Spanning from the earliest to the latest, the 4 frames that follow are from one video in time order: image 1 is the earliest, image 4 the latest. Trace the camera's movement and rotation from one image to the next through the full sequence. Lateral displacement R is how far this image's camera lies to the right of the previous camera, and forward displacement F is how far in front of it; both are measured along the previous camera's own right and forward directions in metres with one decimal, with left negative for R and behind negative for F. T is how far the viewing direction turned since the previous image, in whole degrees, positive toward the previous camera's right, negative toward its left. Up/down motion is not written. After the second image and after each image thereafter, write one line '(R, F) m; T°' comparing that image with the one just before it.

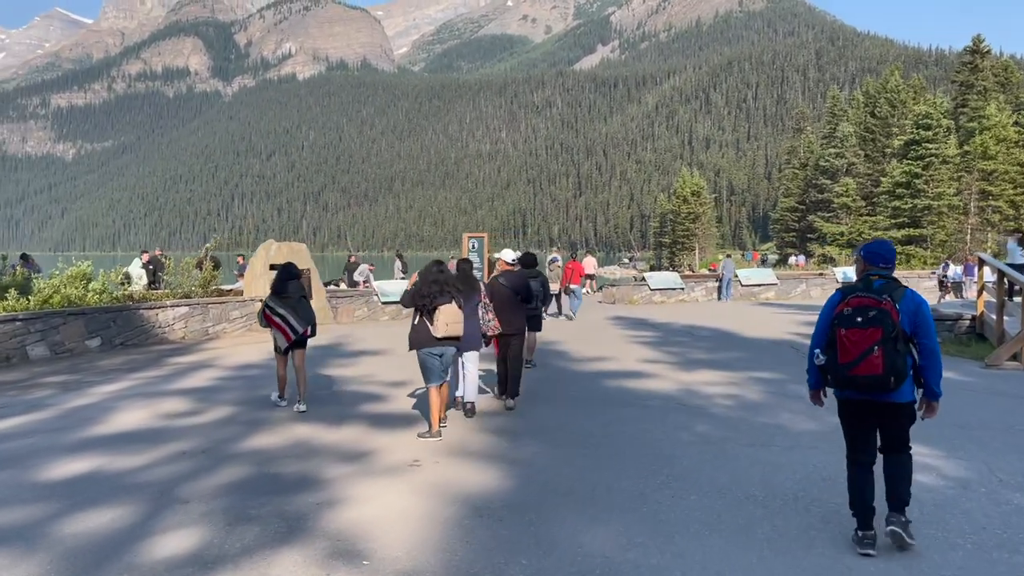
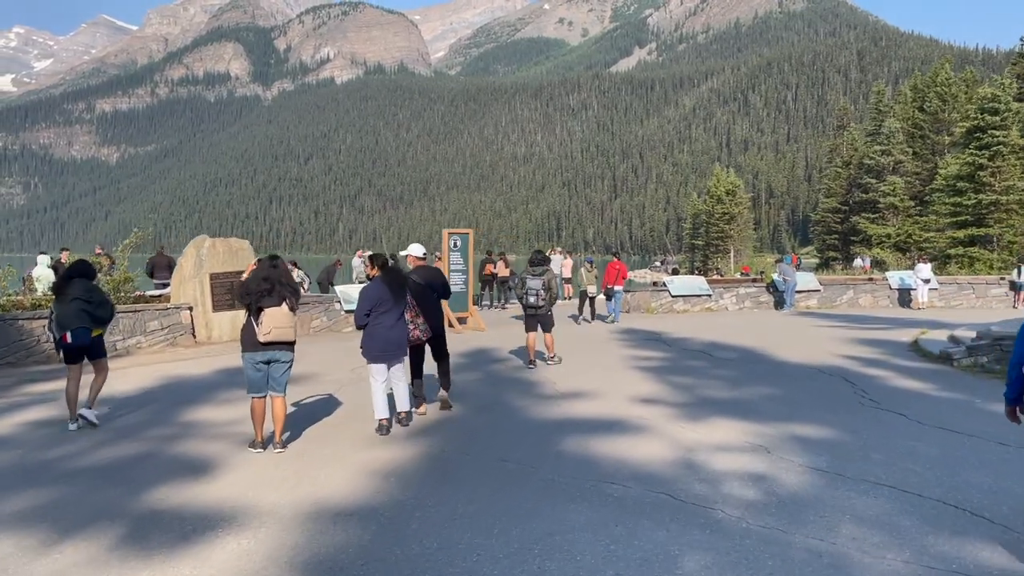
(+1.0, +3.3) m; -2°
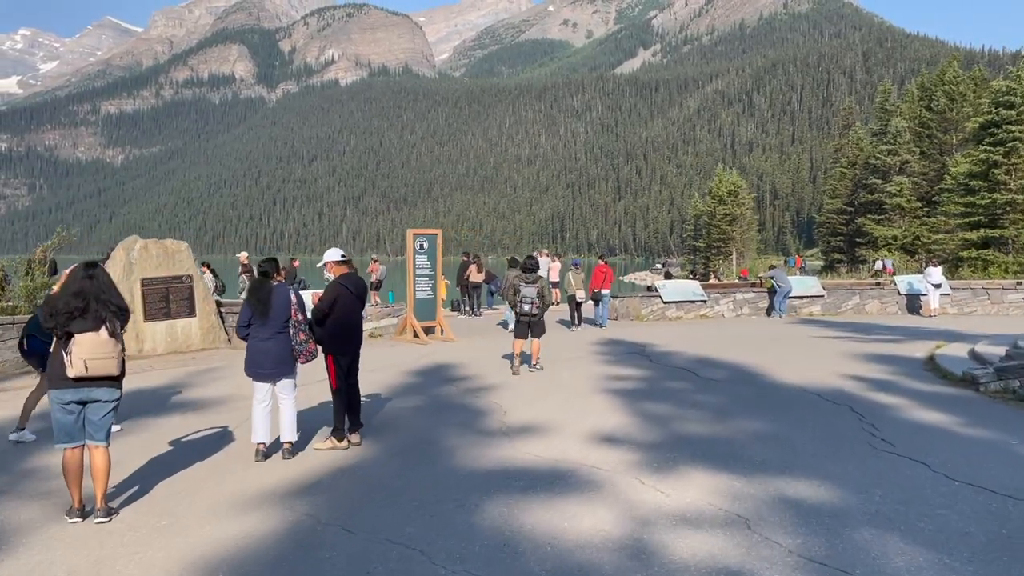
(+0.6, +1.6) m; 0°
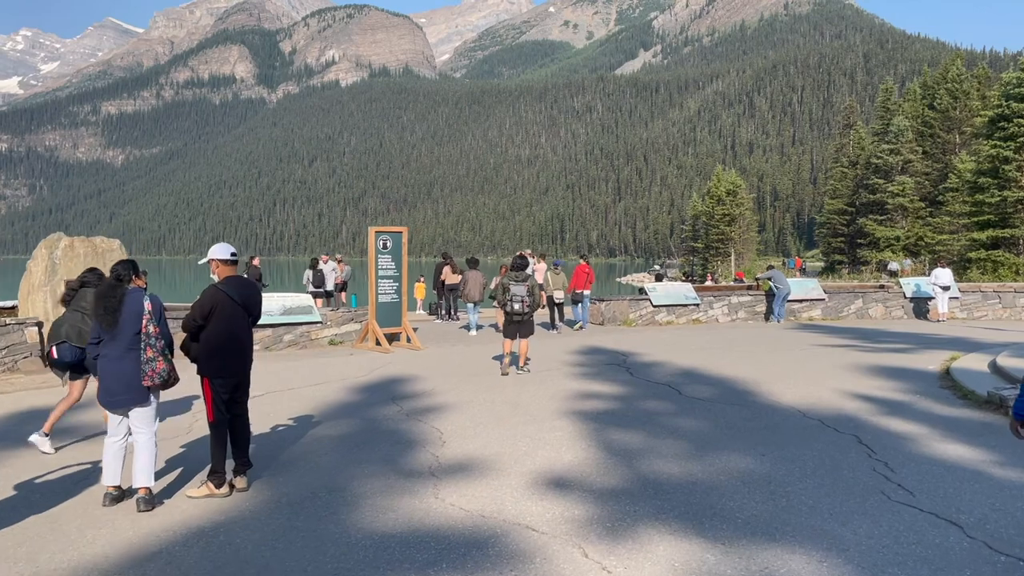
(+0.5, +1.4) m; 0°
